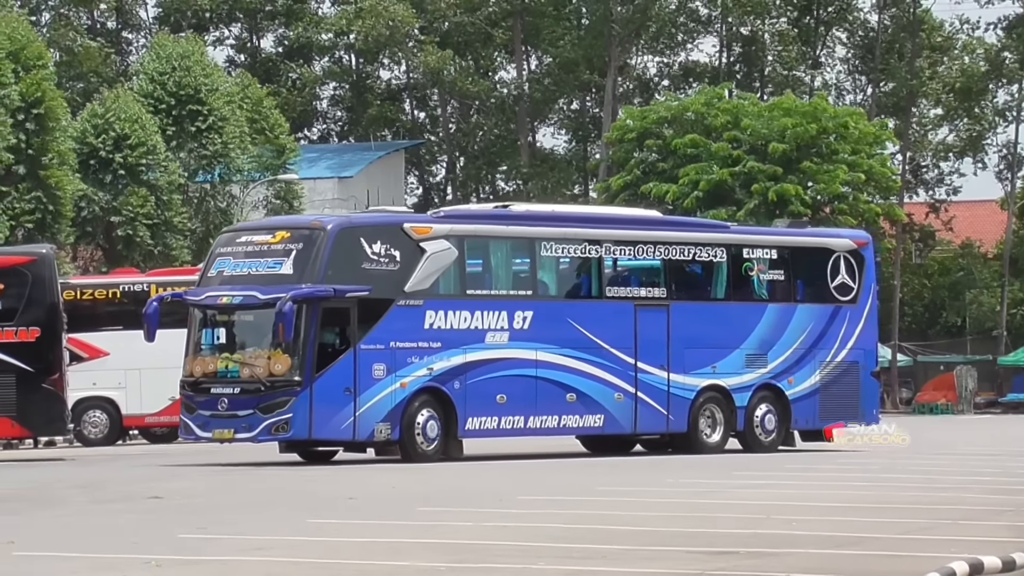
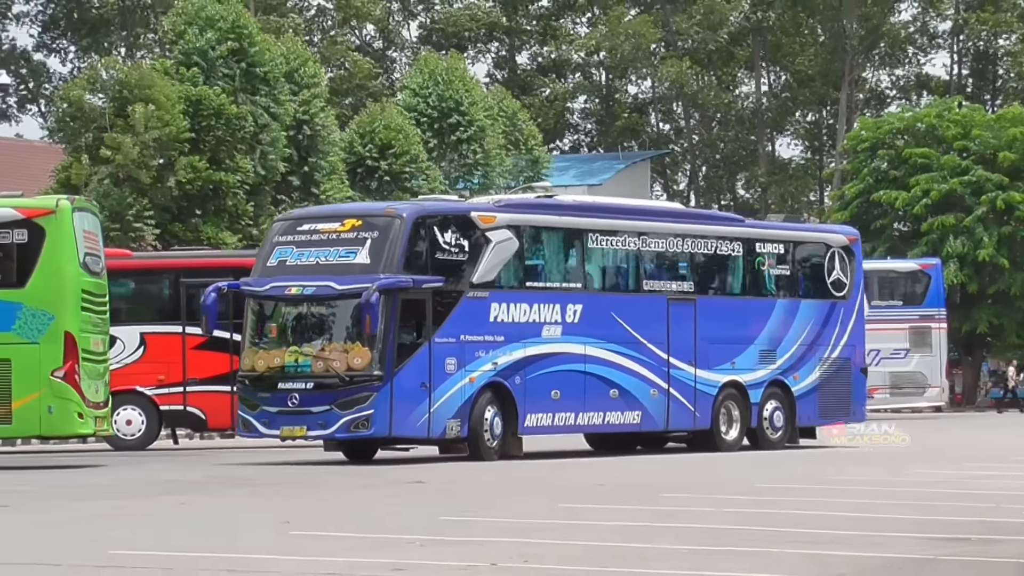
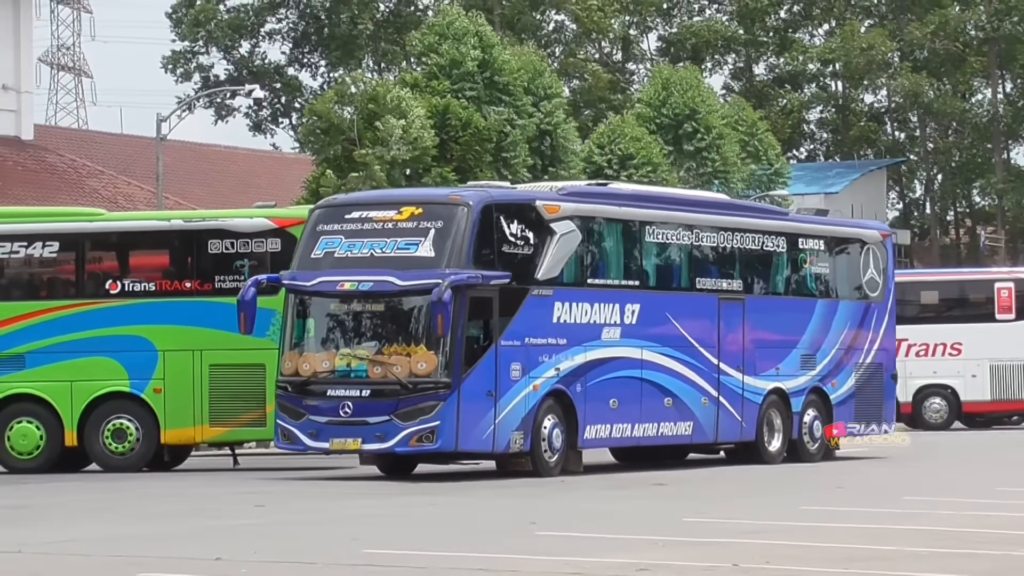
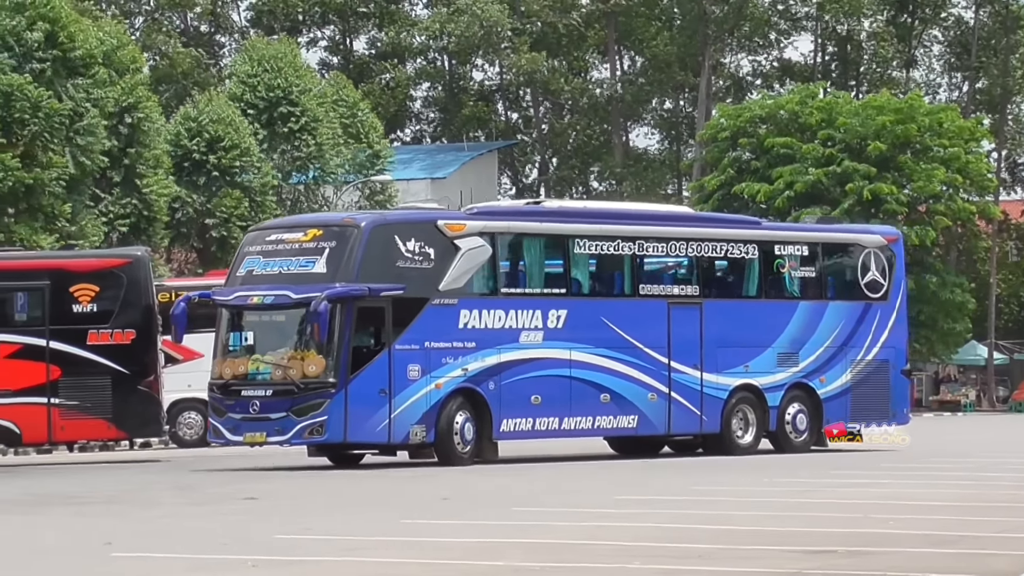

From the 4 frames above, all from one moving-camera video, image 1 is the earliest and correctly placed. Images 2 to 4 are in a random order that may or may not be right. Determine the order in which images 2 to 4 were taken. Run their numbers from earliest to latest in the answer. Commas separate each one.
4, 2, 3
